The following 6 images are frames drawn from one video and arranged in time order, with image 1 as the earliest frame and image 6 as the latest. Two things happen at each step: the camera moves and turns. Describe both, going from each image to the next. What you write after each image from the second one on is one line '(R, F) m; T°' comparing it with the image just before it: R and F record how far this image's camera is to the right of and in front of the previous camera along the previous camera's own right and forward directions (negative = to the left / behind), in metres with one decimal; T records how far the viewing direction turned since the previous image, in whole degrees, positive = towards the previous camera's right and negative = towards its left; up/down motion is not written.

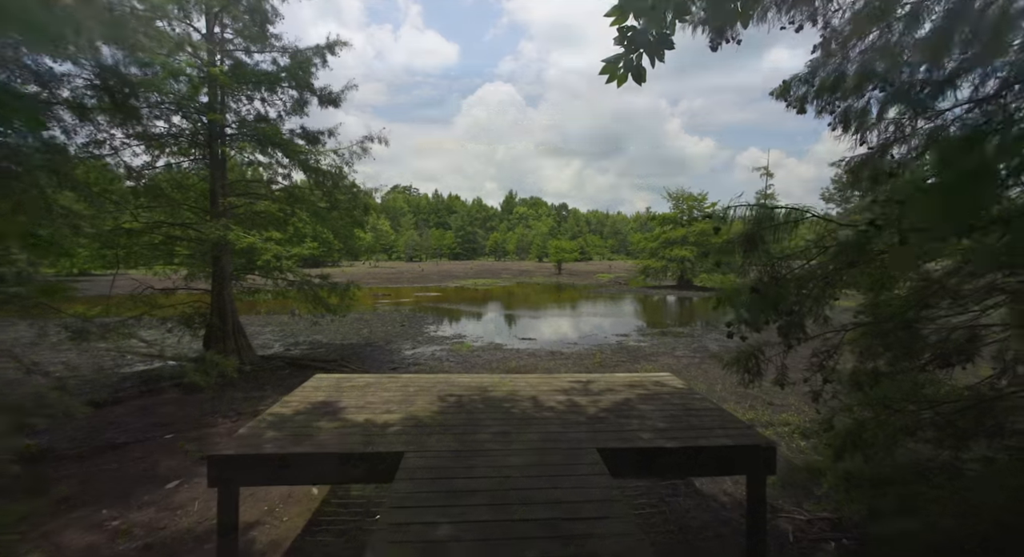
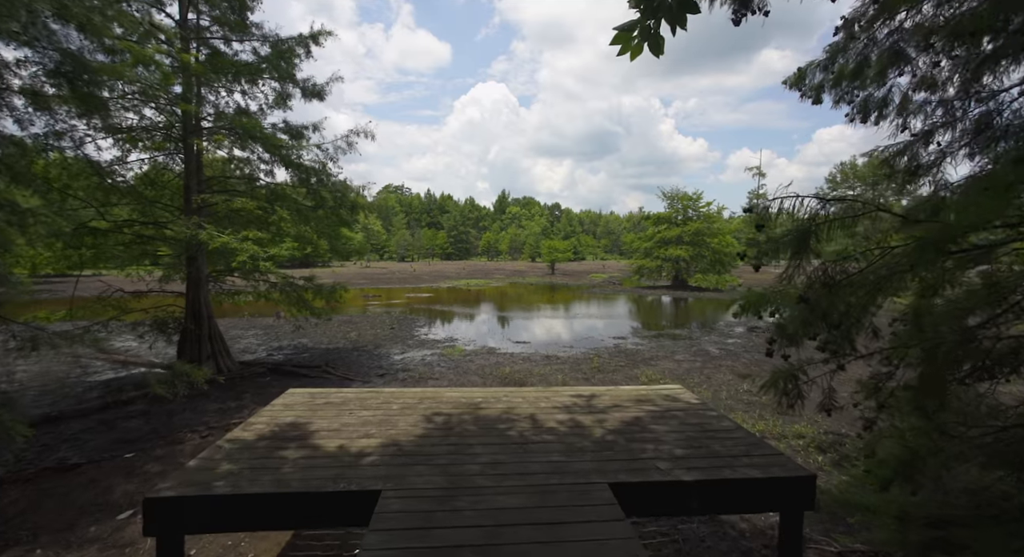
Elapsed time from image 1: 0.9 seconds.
(0.0, +0.4) m; +1°
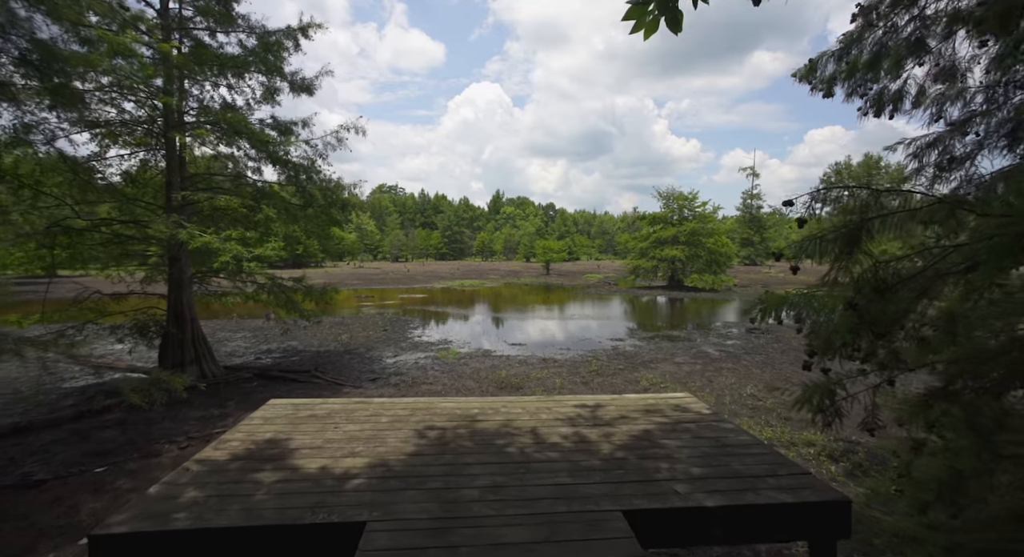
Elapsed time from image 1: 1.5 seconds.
(0.0, +0.3) m; +1°
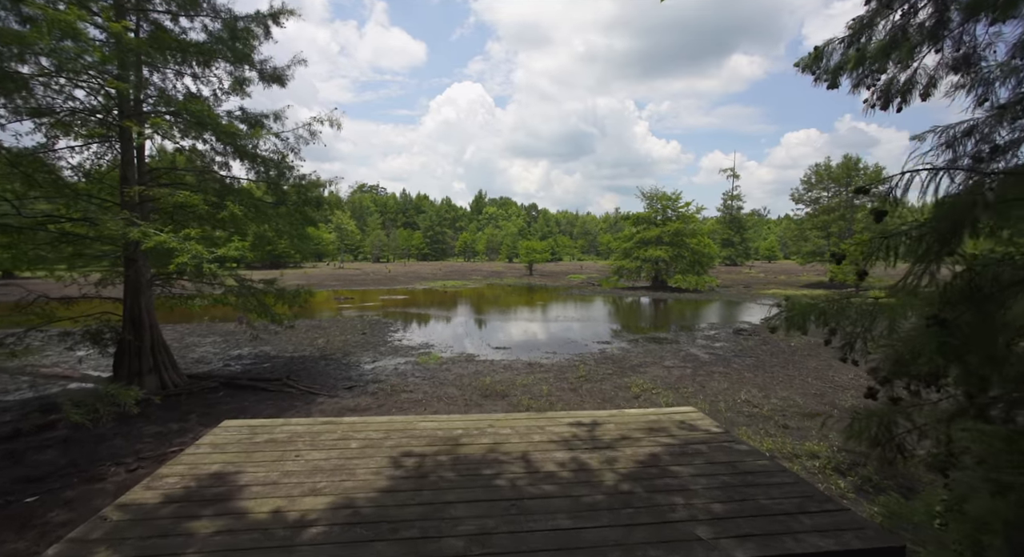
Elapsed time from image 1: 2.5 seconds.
(0.0, +0.4) m; +2°
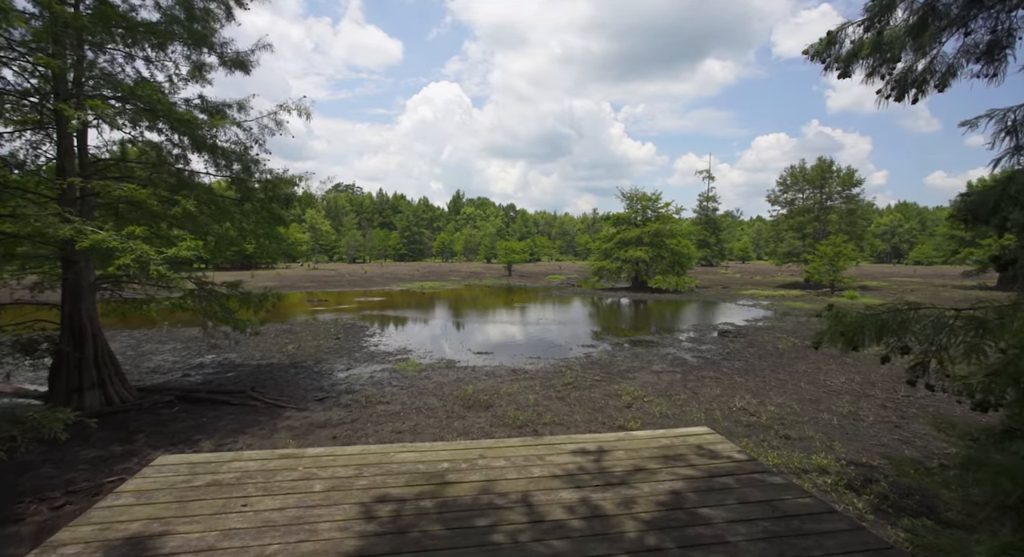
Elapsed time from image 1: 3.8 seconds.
(-0.1, +0.5) m; +3°
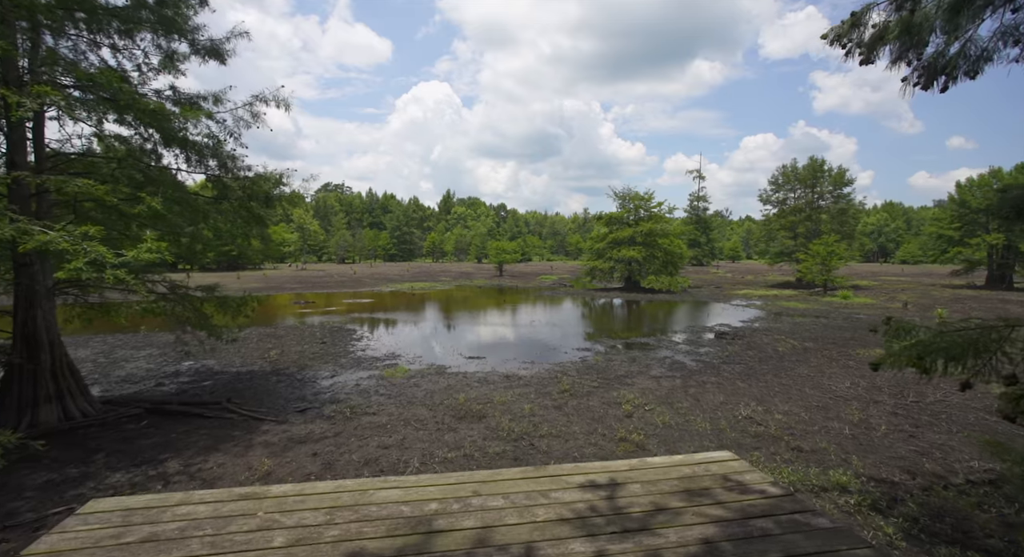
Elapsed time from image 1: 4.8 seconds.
(0.0, +0.4) m; +1°
